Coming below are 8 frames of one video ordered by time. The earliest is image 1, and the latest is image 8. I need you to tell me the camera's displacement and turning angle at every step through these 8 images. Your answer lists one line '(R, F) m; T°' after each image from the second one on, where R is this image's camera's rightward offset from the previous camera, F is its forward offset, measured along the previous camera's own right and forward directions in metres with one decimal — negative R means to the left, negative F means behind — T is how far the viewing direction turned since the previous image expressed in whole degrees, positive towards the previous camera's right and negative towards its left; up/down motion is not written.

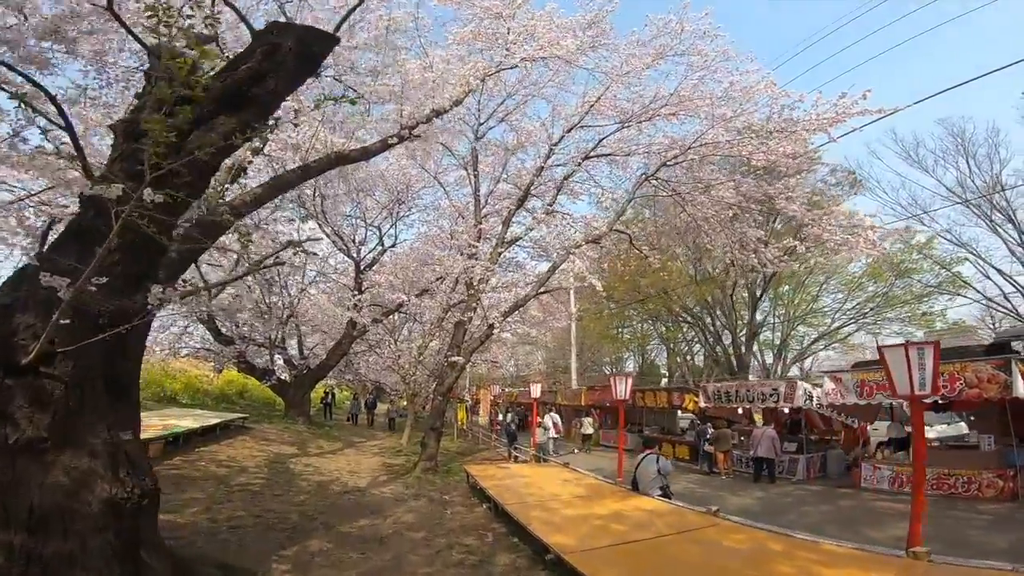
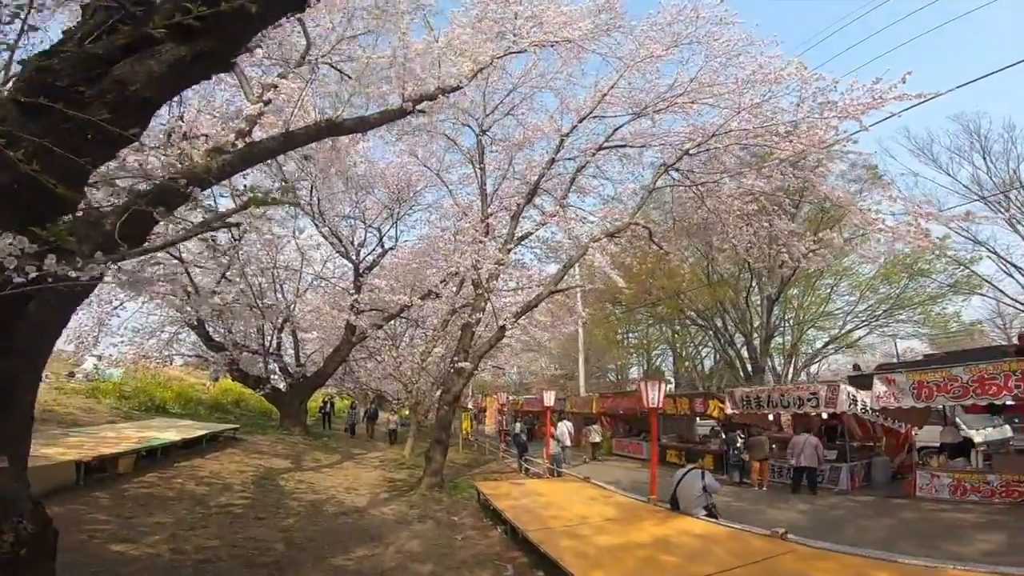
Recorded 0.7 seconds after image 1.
(-0.2, +1.1) m; 0°
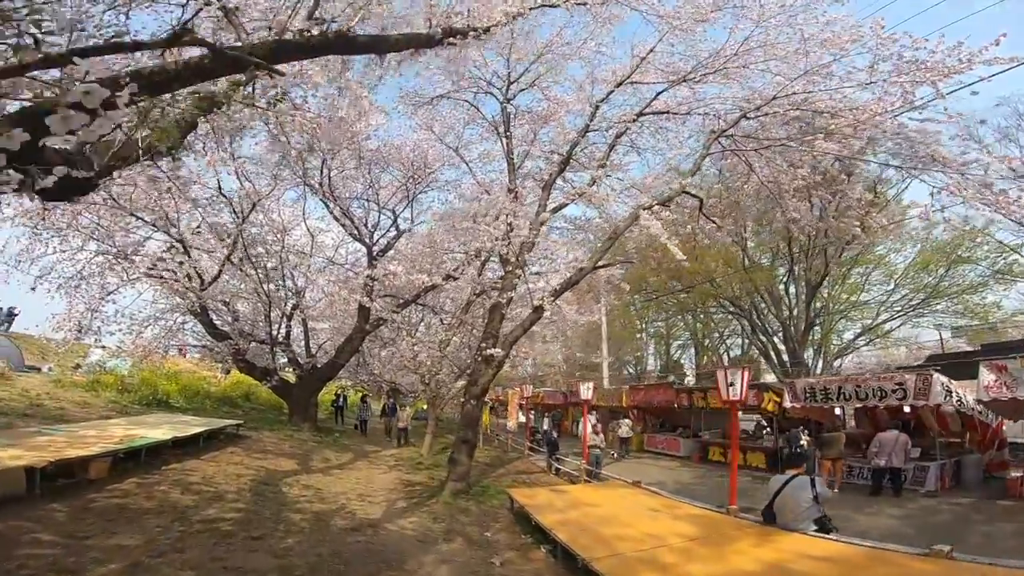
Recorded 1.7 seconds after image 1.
(-0.4, +1.5) m; -1°
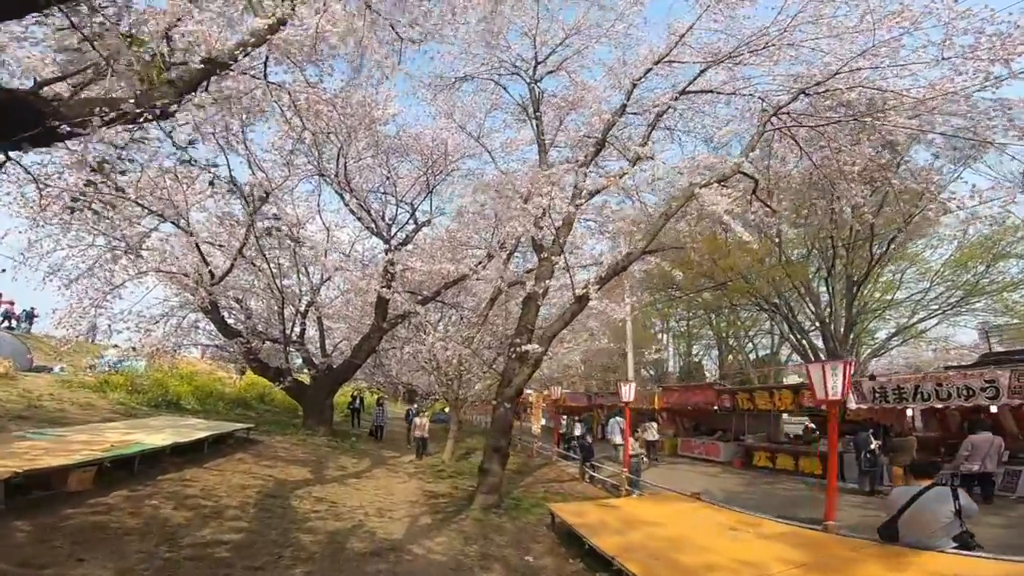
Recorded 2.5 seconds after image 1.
(-0.3, +1.1) m; -2°
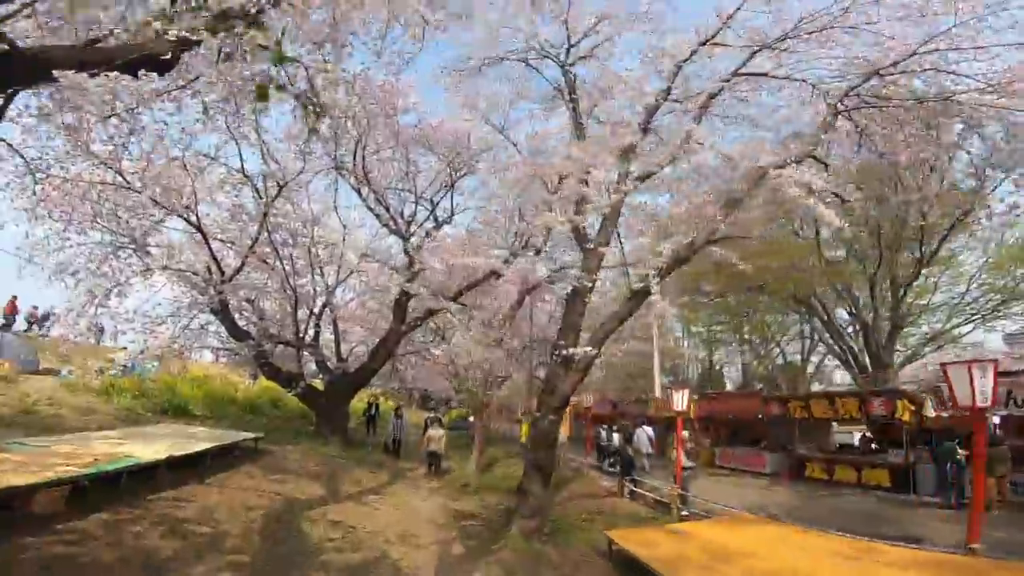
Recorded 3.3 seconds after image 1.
(-0.4, +1.1) m; -1°
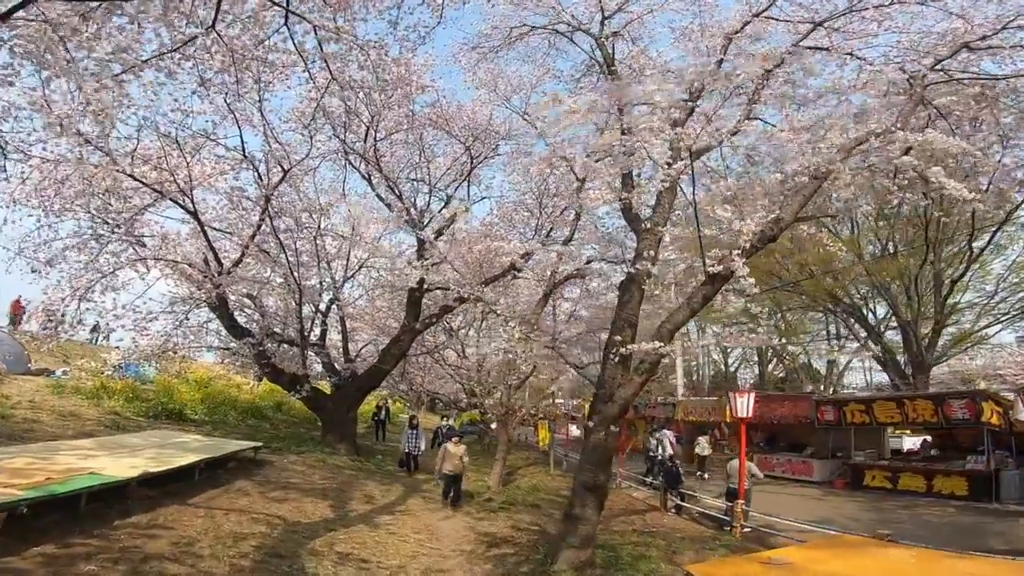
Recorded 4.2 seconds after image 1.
(-0.4, +1.3) m; -1°
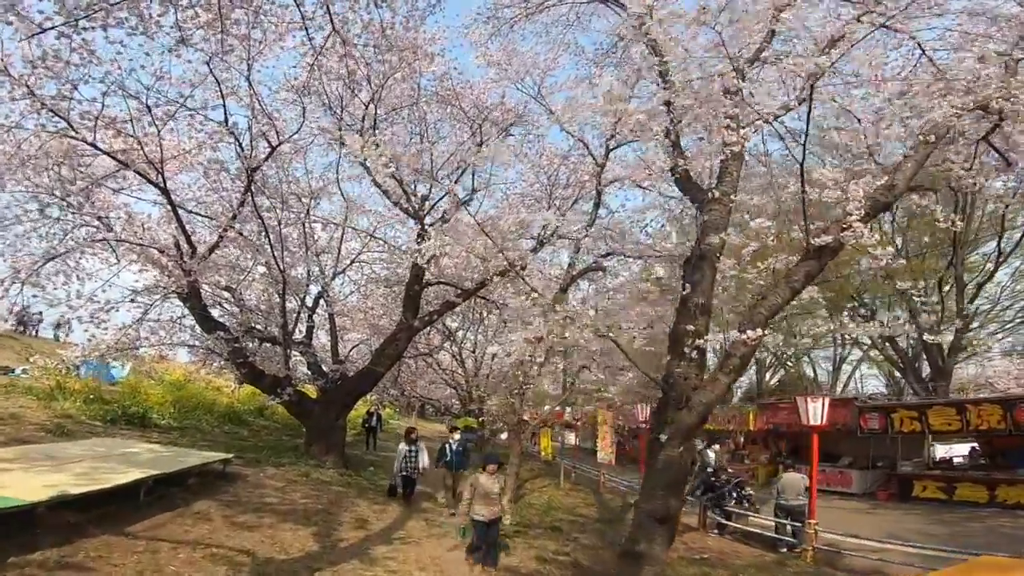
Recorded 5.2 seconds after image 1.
(-0.5, +1.4) m; +1°
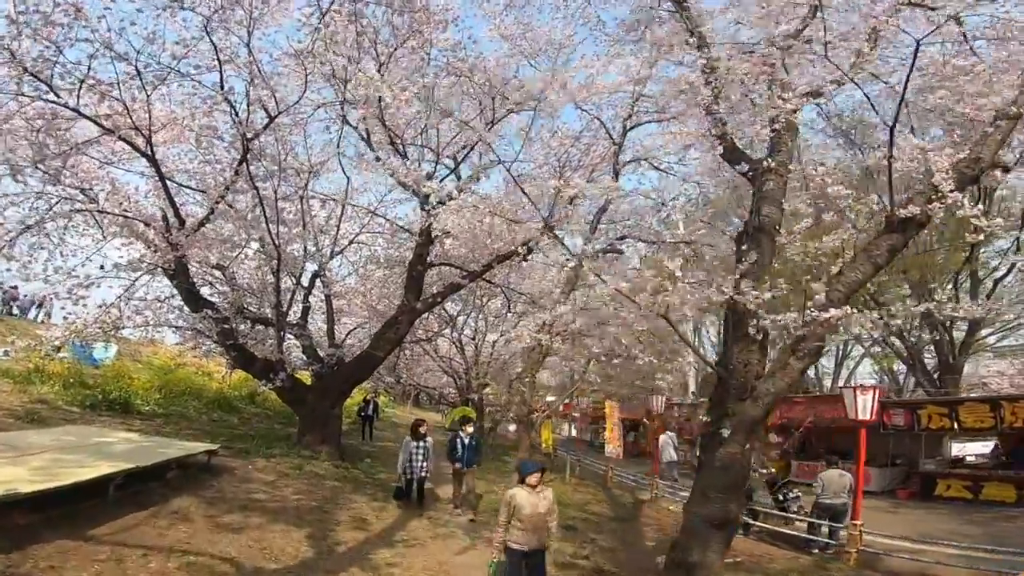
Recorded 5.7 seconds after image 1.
(-0.3, +0.7) m; +1°
